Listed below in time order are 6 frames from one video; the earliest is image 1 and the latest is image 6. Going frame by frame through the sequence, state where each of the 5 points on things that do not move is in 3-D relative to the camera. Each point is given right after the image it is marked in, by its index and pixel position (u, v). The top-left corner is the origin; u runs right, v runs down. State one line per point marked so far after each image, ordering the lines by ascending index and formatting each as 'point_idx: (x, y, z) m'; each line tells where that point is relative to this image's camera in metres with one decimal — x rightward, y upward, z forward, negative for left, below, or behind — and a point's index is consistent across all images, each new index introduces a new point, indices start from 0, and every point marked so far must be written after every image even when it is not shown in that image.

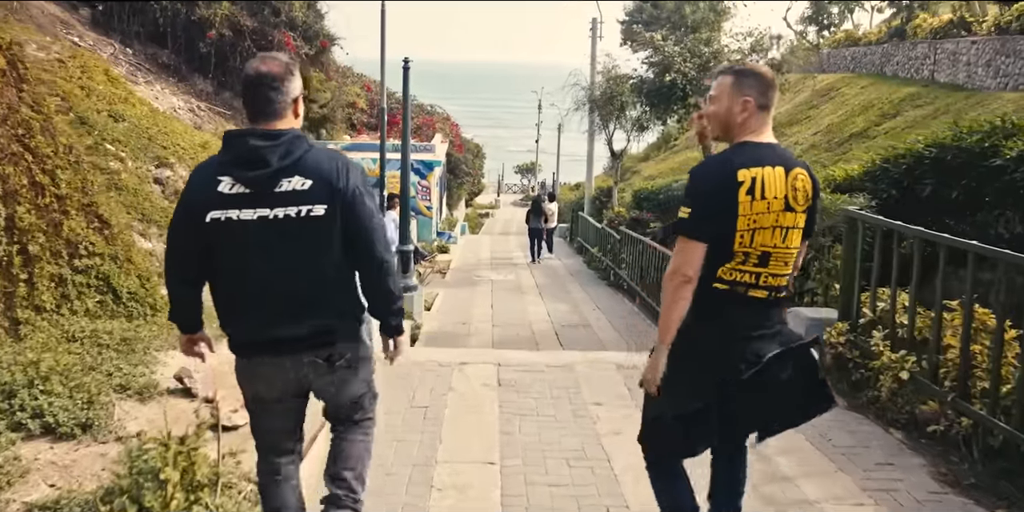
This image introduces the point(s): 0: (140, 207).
0: (-3.1, +0.4, +7.8) m
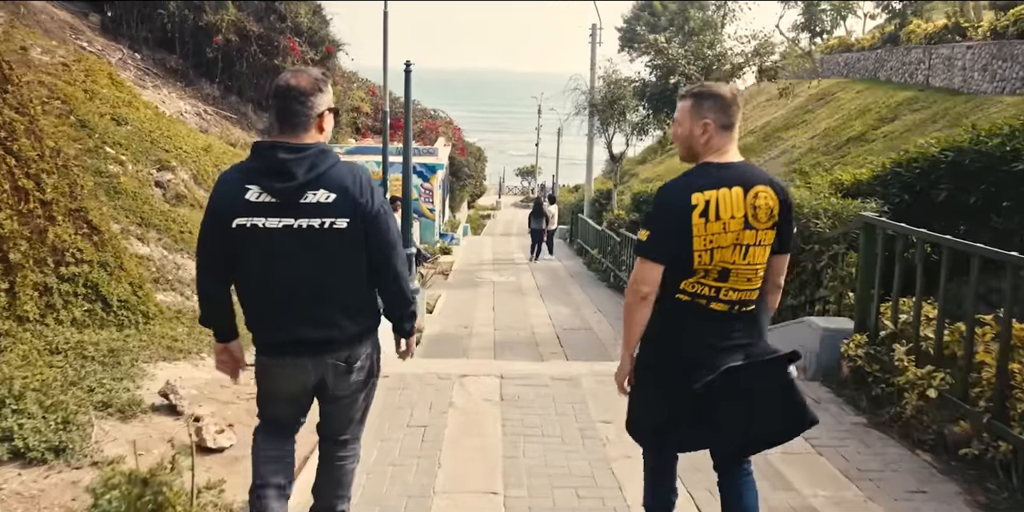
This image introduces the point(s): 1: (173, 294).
0: (-3.1, +0.4, +7.7) m
1: (-2.3, -0.3, +6.1) m
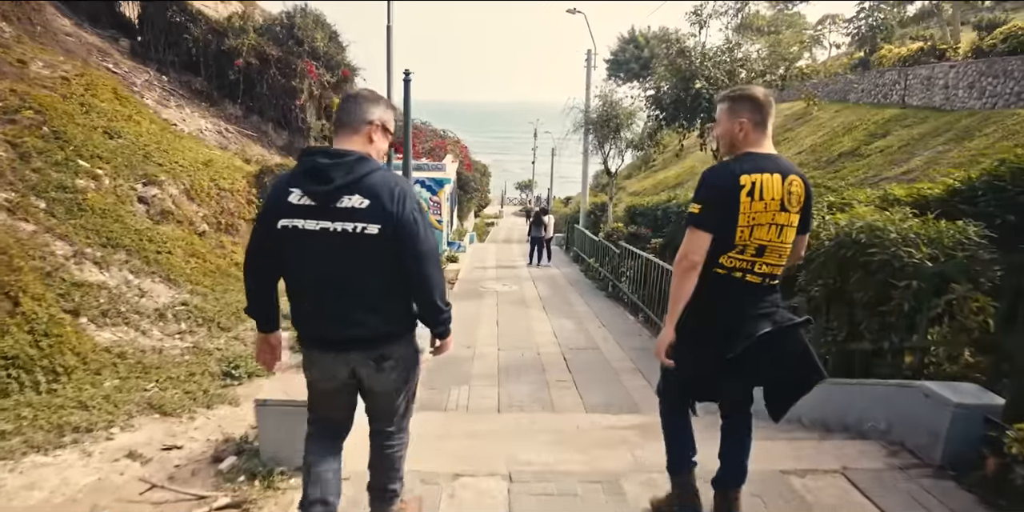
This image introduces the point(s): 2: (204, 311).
0: (-3.1, +0.2, +6.9) m
1: (-2.3, -0.4, +5.3) m
2: (-2.1, -0.4, +6.2) m
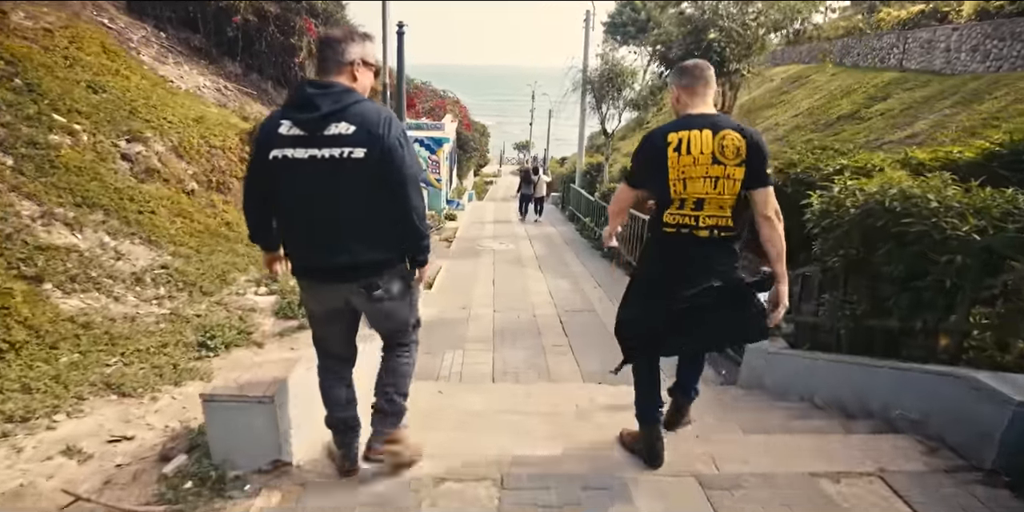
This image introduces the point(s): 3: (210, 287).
0: (-3.1, +0.5, +6.5) m
1: (-2.3, -0.2, +5.0) m
2: (-2.1, -0.1, +5.9) m
3: (-1.9, -0.2, +5.8) m
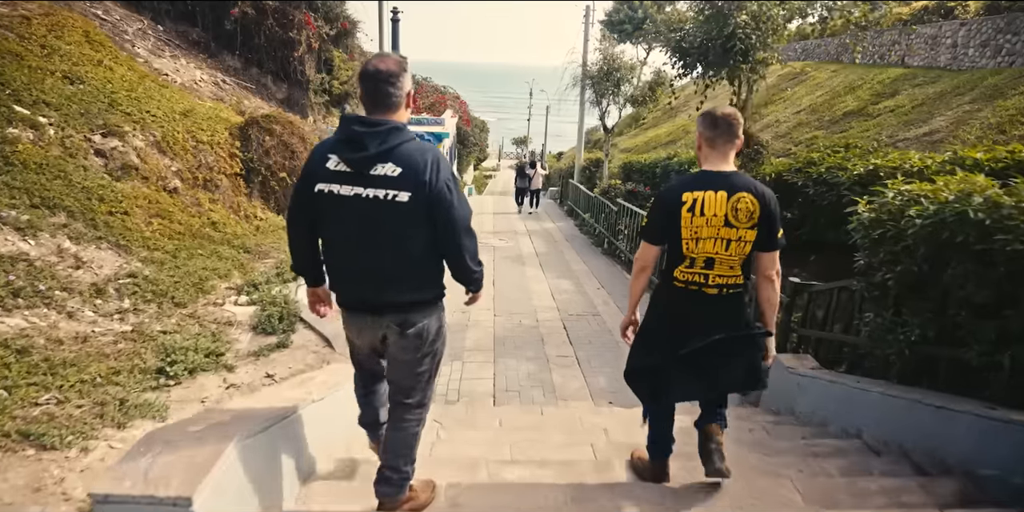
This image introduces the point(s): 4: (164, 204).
0: (-3.1, +0.4, +6.0) m
1: (-2.3, -0.3, +4.4) m
2: (-2.1, -0.2, +5.4) m
3: (-1.9, -0.2, +5.3) m
4: (-2.6, +0.4, +6.8) m
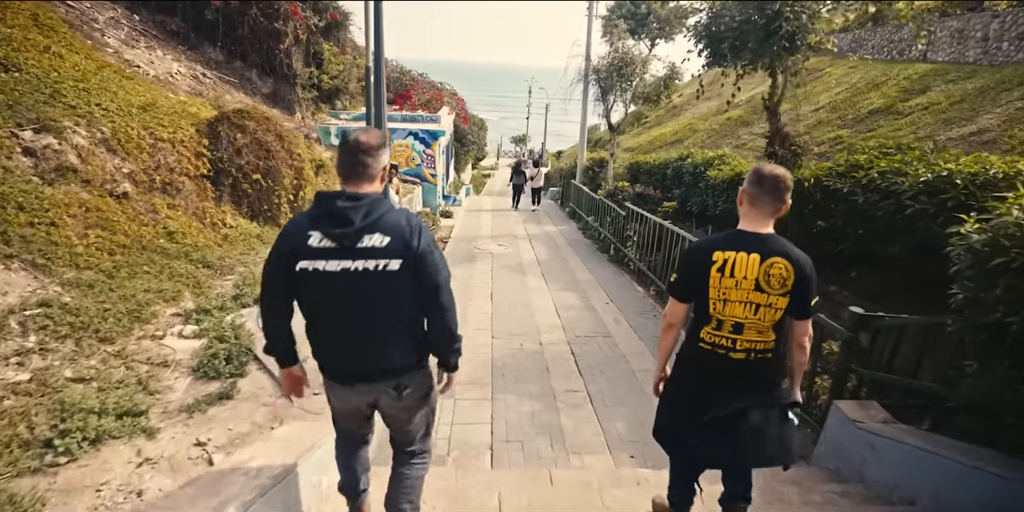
0: (-3.1, +0.3, +5.0) m
1: (-2.3, -0.4, +3.5) m
2: (-2.1, -0.3, +4.4) m
3: (-1.9, -0.3, +4.3) m
4: (-2.6, +0.3, +5.9) m
